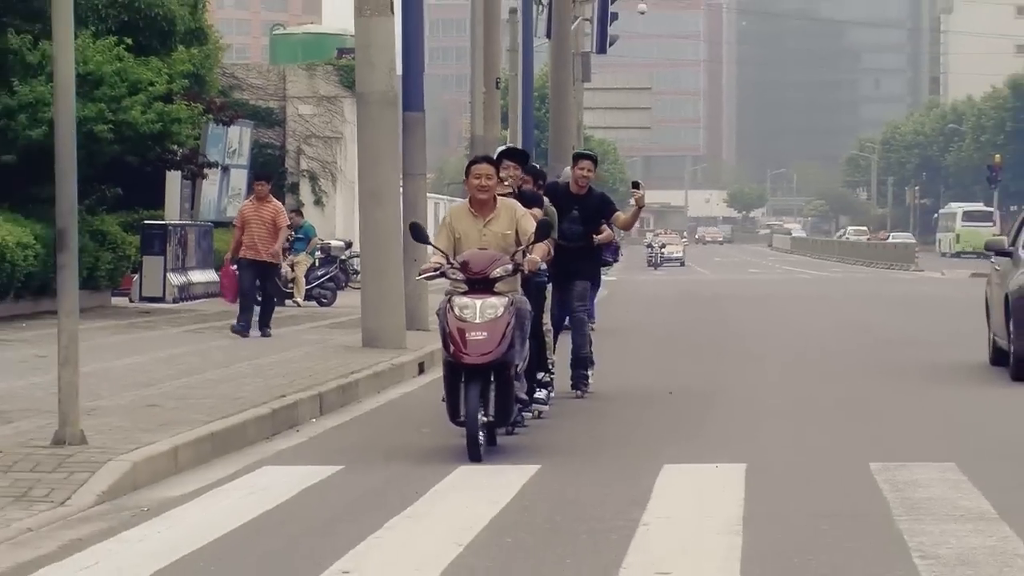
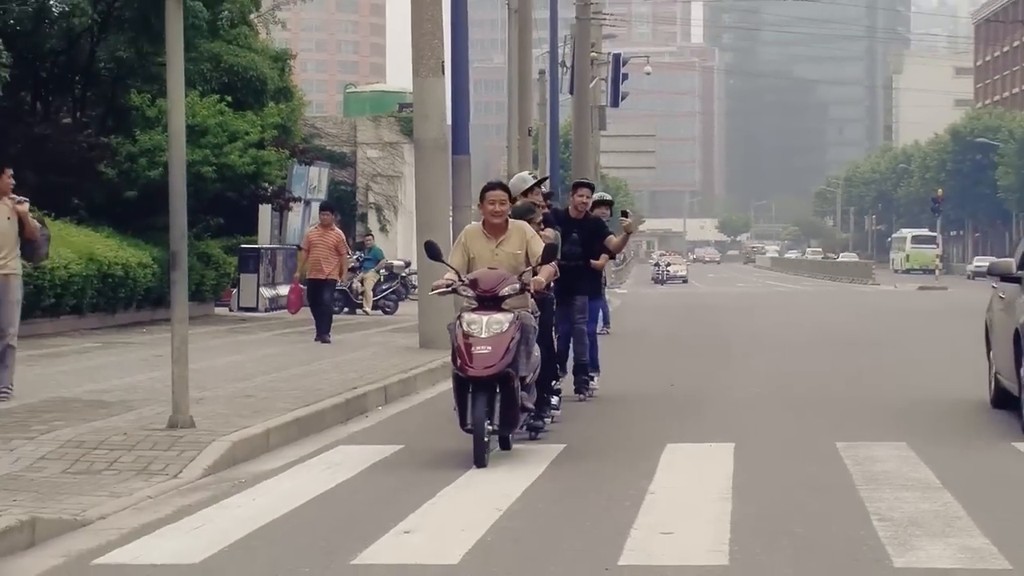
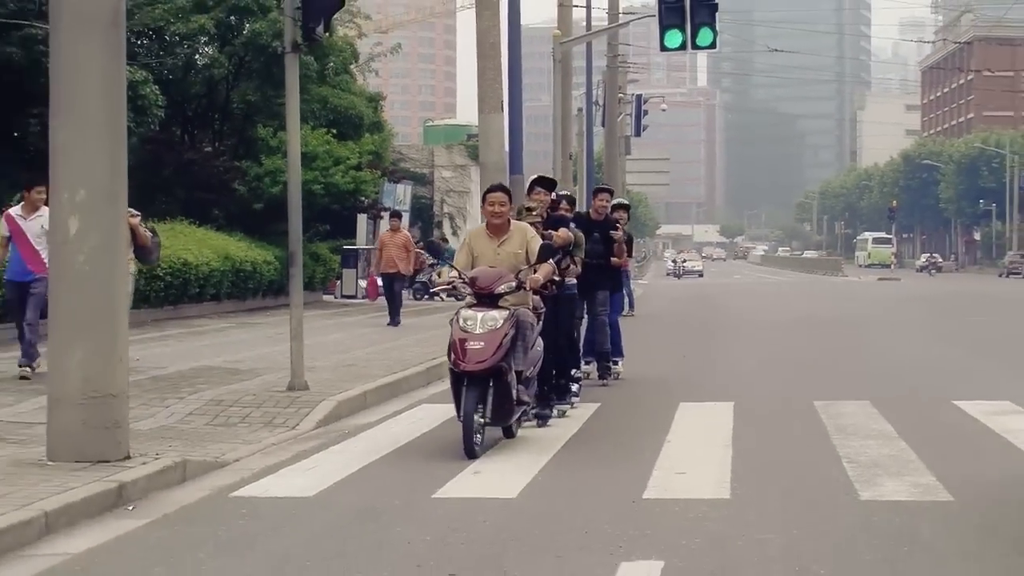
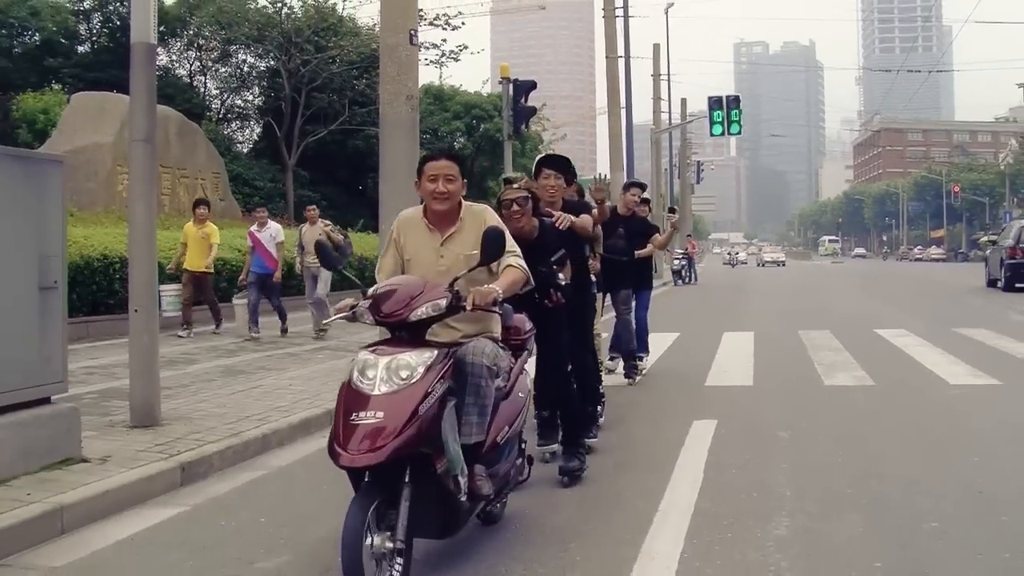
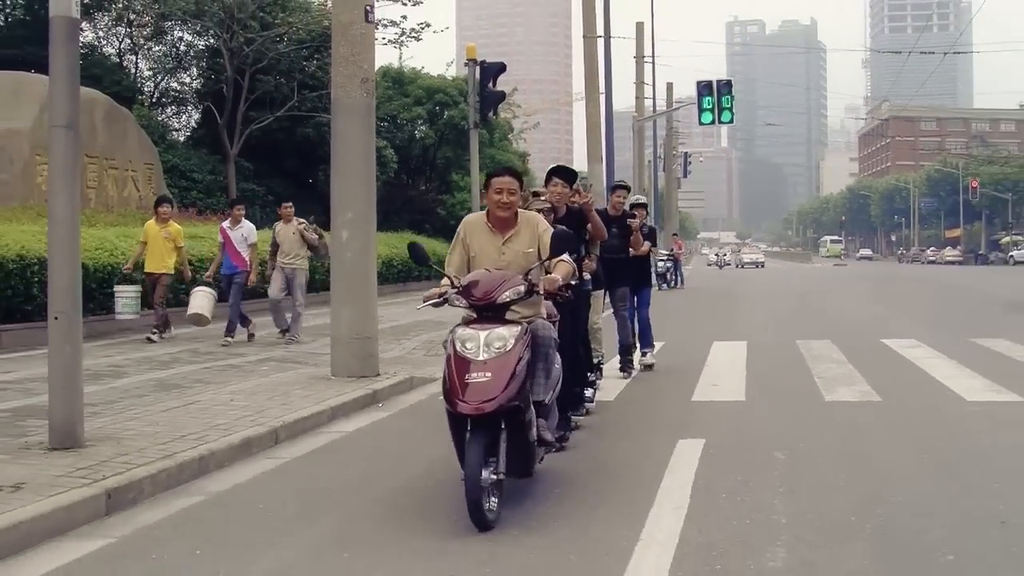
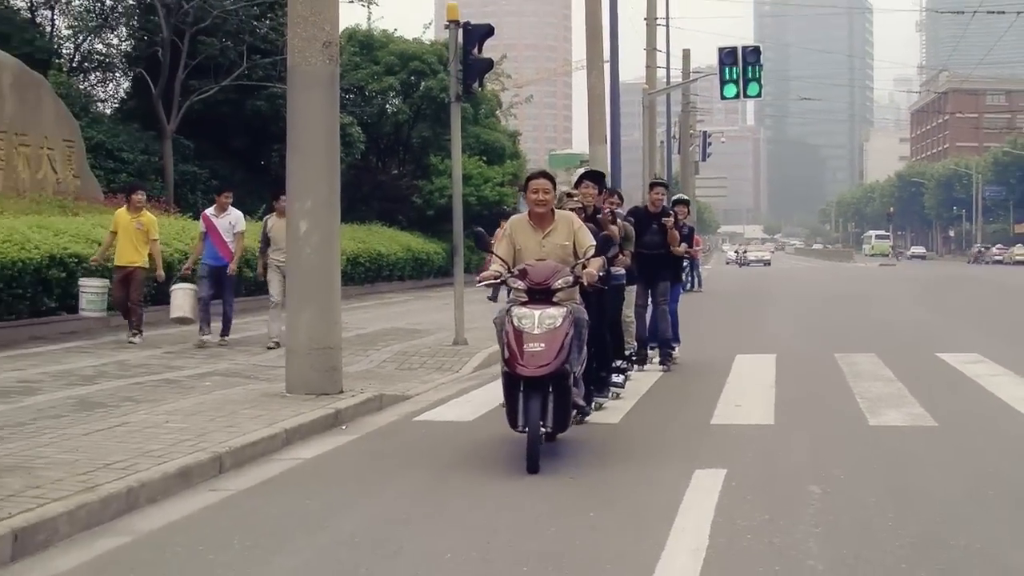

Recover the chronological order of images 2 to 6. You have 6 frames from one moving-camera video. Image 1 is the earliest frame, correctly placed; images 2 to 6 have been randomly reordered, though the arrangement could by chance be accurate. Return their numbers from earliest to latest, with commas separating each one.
2, 3, 6, 5, 4
